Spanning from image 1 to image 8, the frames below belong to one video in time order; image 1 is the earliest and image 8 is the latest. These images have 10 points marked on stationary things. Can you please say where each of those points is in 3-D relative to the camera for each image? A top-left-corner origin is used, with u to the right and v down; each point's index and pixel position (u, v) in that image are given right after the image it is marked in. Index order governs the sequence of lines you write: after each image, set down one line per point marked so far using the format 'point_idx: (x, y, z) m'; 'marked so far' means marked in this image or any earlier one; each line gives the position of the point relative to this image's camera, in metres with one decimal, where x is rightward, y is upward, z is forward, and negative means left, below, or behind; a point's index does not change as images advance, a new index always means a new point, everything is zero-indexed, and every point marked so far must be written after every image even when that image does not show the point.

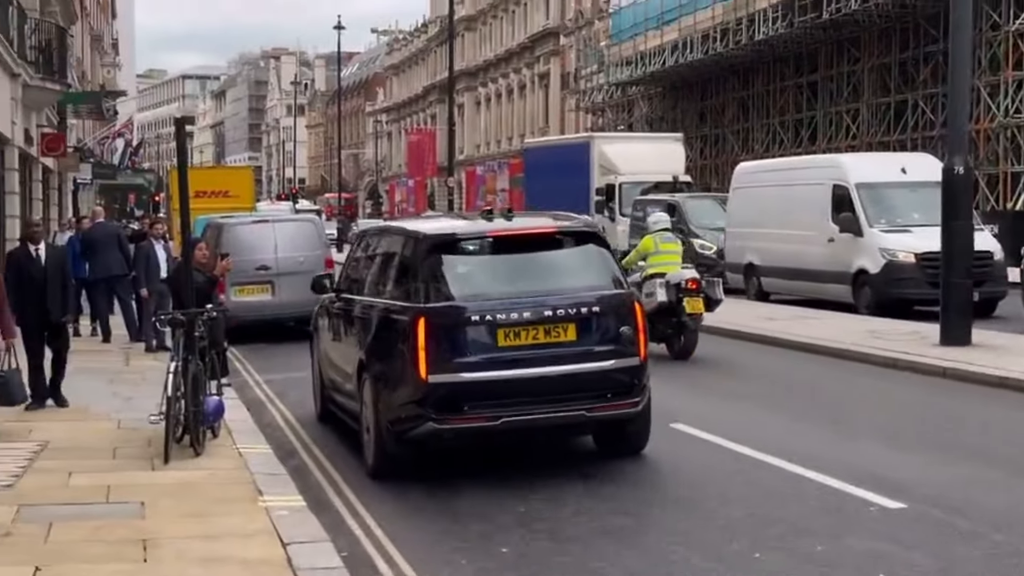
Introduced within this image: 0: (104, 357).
0: (-5.0, -0.9, +16.0) m
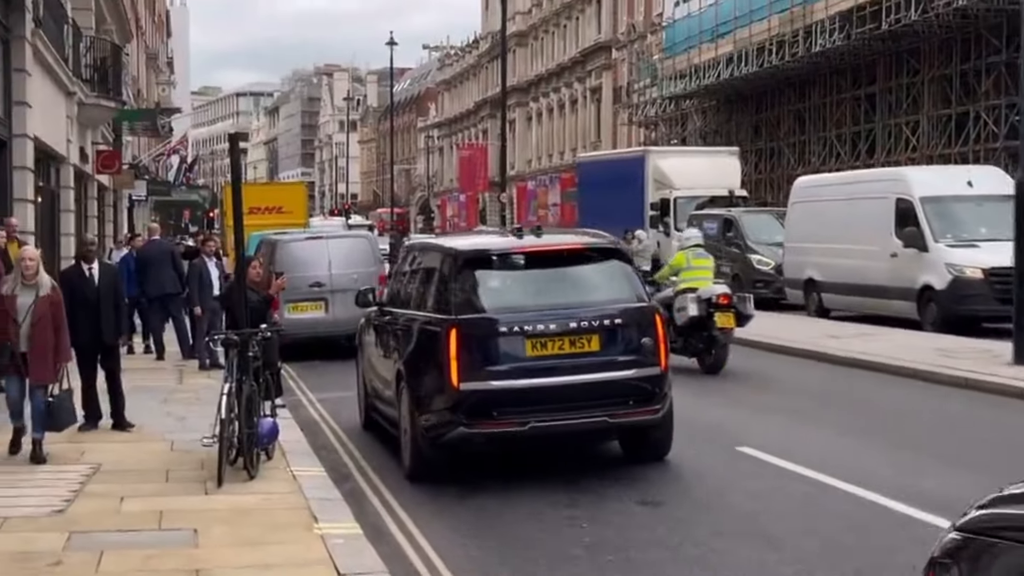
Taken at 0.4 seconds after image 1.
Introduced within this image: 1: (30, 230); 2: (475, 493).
0: (-4.3, -1.1, +15.9) m
1: (-6.0, +0.7, +16.2) m
2: (-0.3, -1.5, +9.3) m
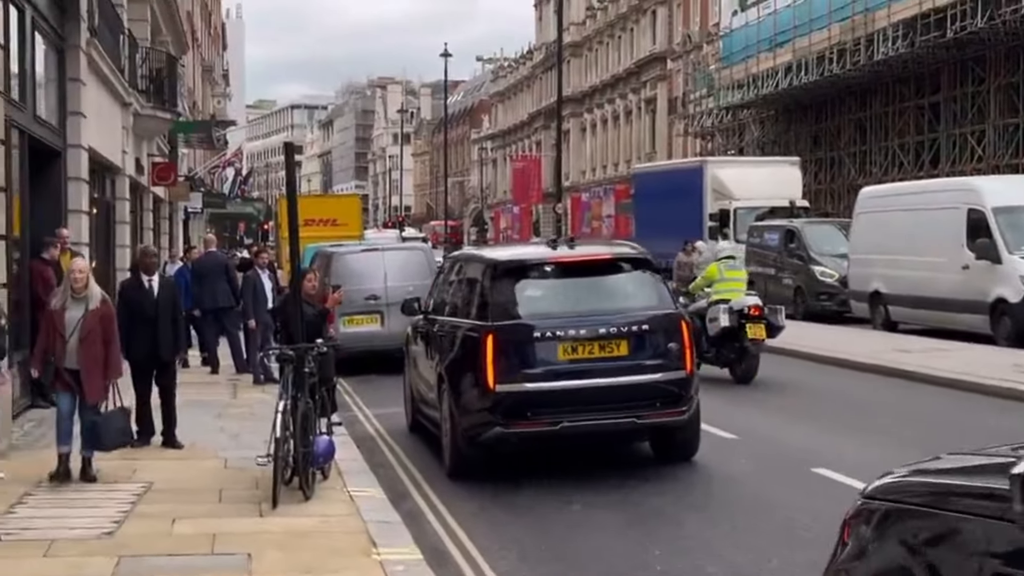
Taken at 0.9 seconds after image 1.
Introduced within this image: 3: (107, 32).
0: (-3.6, -1.2, +15.7) m
1: (-5.3, +0.6, +16.0) m
2: (+0.2, -1.6, +8.9) m
3: (-5.8, +3.7, +18.6) m
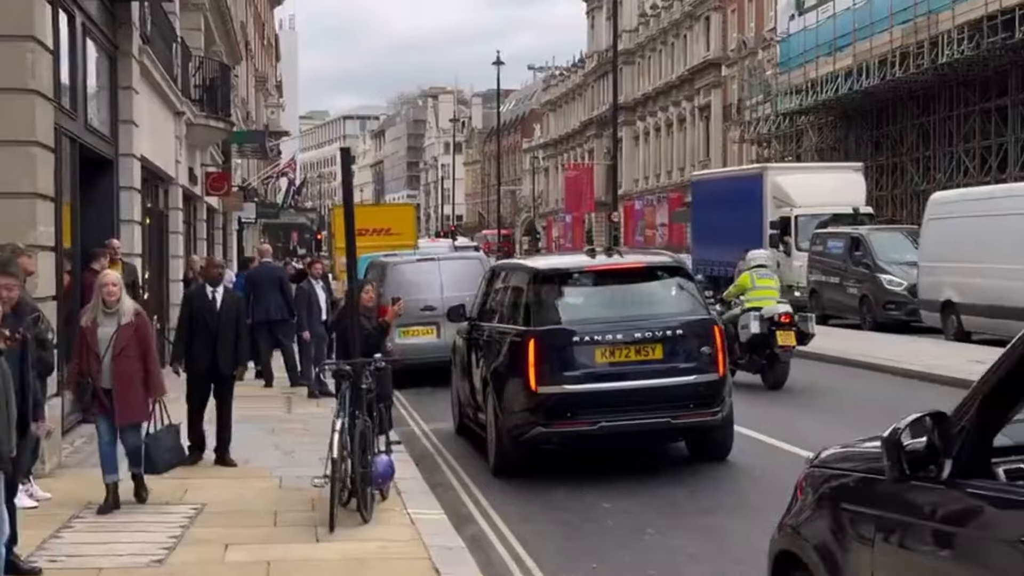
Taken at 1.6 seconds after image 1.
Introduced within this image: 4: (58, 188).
0: (-2.9, -1.4, +15.3) m
1: (-4.6, +0.4, +15.8) m
2: (+0.6, -1.6, +8.4) m
3: (-5.0, +3.5, +18.3) m
4: (-4.0, +0.9, +11.5) m
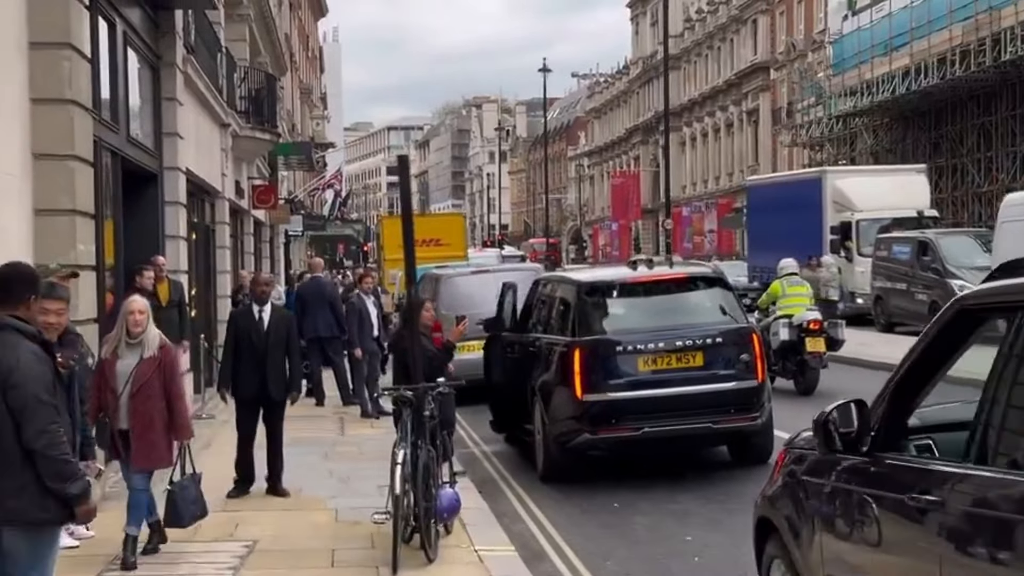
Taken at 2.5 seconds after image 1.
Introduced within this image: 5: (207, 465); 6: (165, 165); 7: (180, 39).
0: (-2.2, -1.5, +14.7) m
1: (-3.9, +0.2, +15.3) m
2: (+1.1, -1.7, +7.7) m
3: (-4.2, +3.3, +17.9) m
4: (-3.5, +0.7, +11.0) m
5: (-2.8, -1.6, +11.8) m
6: (-4.0, +1.4, +14.9) m
7: (-3.9, +2.9, +15.2) m
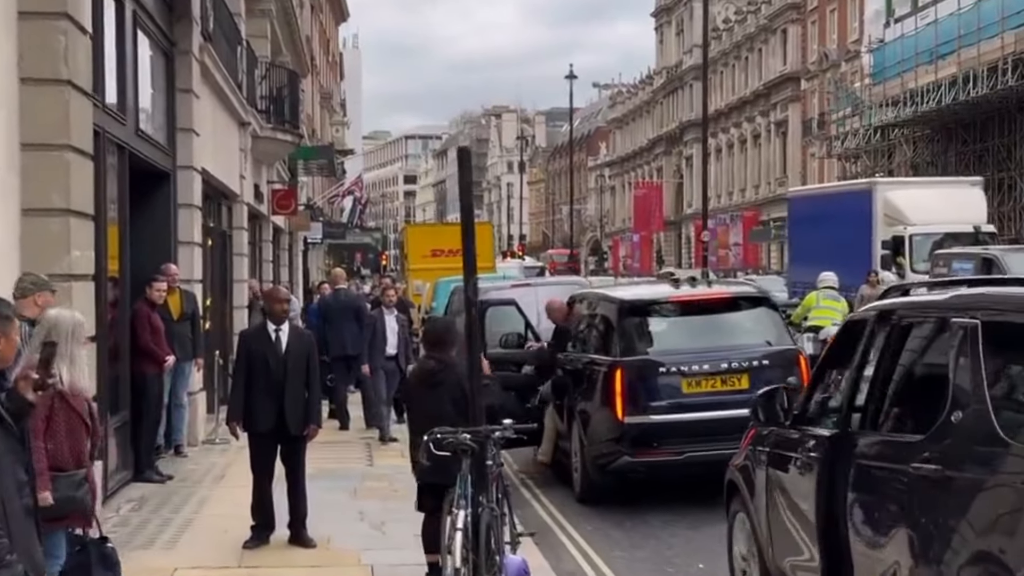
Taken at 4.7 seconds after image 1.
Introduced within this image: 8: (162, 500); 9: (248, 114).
0: (-1.7, -1.7, +13.3) m
1: (-3.4, +0.1, +13.9) m
2: (+1.5, -1.8, +6.3) m
3: (-3.7, +3.1, +16.5) m
4: (-3.0, +0.6, +9.6) m
5: (-2.4, -1.7, +10.4) m
6: (-3.4, +1.3, +13.5) m
7: (-3.3, +2.8, +13.8) m
8: (-2.8, -1.7, +10.4) m
9: (-3.9, +2.5, +19.0) m
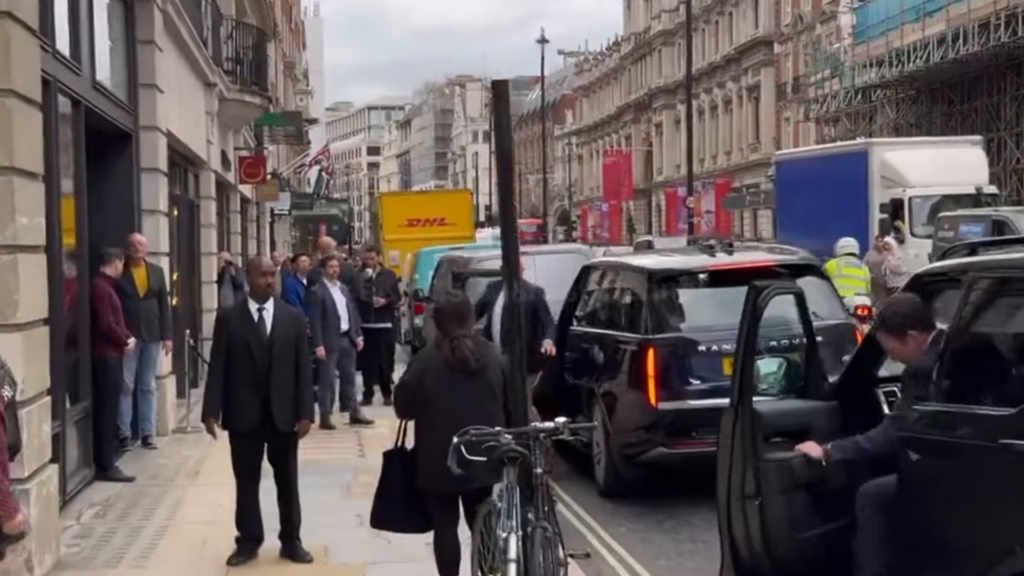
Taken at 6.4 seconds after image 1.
0: (-1.7, -1.4, +12.1) m
1: (-3.4, +0.4, +12.5) m
2: (+1.7, -1.7, +5.1) m
3: (-3.8, +3.4, +15.1) m
4: (-2.9, +0.8, +8.3) m
5: (-2.2, -1.5, +9.1) m
6: (-3.5, +1.5, +12.1) m
7: (-3.4, +3.0, +12.5) m
8: (-2.7, -1.5, +9.2) m
9: (-4.0, +2.9, +17.6) m
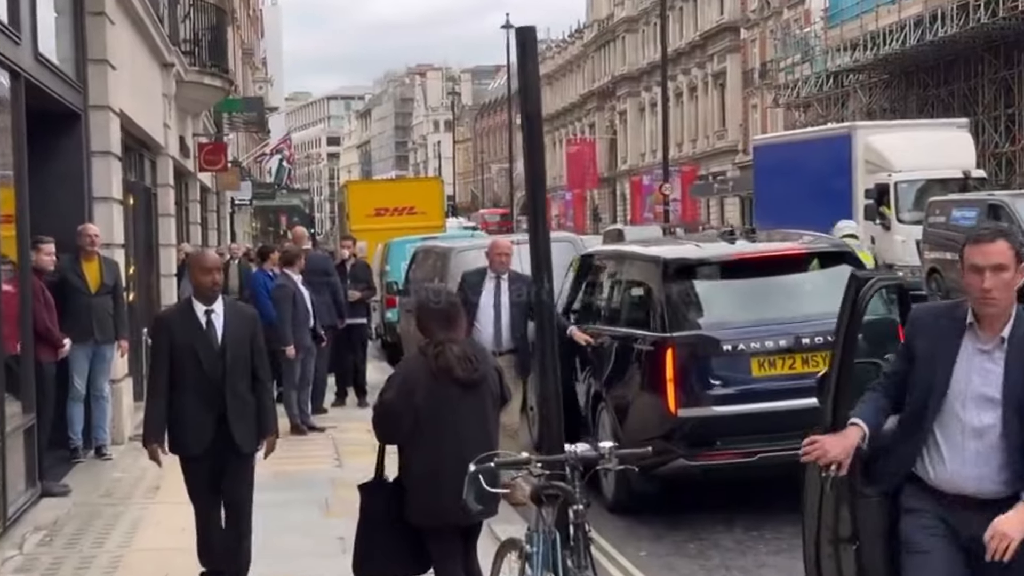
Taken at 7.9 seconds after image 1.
0: (-1.8, -1.4, +11.1) m
1: (-3.5, +0.4, +11.5) m
2: (+1.8, -1.7, +4.2) m
3: (-4.0, +3.5, +14.0) m
4: (-2.9, +0.8, +7.2) m
5: (-2.2, -1.5, +8.1) m
6: (-3.6, +1.6, +11.0) m
7: (-3.5, +3.1, +11.4) m
8: (-2.7, -1.5, +8.1) m
9: (-4.3, +3.0, +16.4) m
